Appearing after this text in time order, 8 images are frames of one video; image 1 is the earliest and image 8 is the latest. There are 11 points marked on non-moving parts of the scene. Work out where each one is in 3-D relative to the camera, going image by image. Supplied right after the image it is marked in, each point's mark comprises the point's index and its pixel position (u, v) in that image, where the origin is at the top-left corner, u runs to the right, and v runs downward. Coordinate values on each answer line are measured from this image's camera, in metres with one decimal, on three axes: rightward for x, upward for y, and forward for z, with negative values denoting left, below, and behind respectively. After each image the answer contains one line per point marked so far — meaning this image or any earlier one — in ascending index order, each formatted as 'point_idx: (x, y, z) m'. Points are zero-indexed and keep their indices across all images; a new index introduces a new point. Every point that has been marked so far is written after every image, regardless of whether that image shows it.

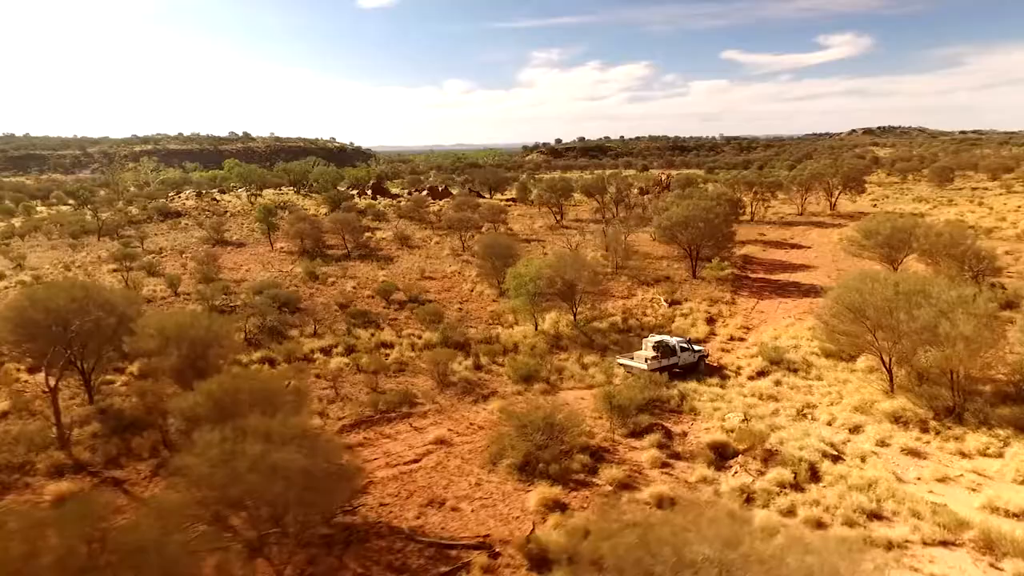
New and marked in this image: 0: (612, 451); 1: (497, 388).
0: (+2.3, -3.8, +14.1) m
1: (-0.5, -3.0, +18.2) m
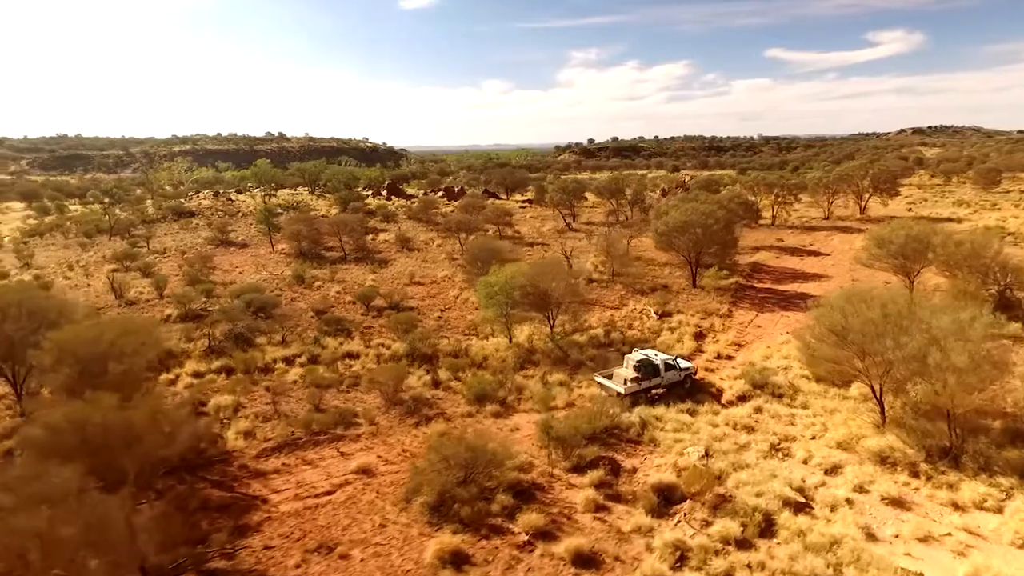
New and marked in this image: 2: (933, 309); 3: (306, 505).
0: (+0.7, -4.1, +12.5) m
1: (-1.8, -3.3, +16.8) m
2: (+9.2, -0.5, +13.5) m
3: (-4.1, -4.3, +12.2) m
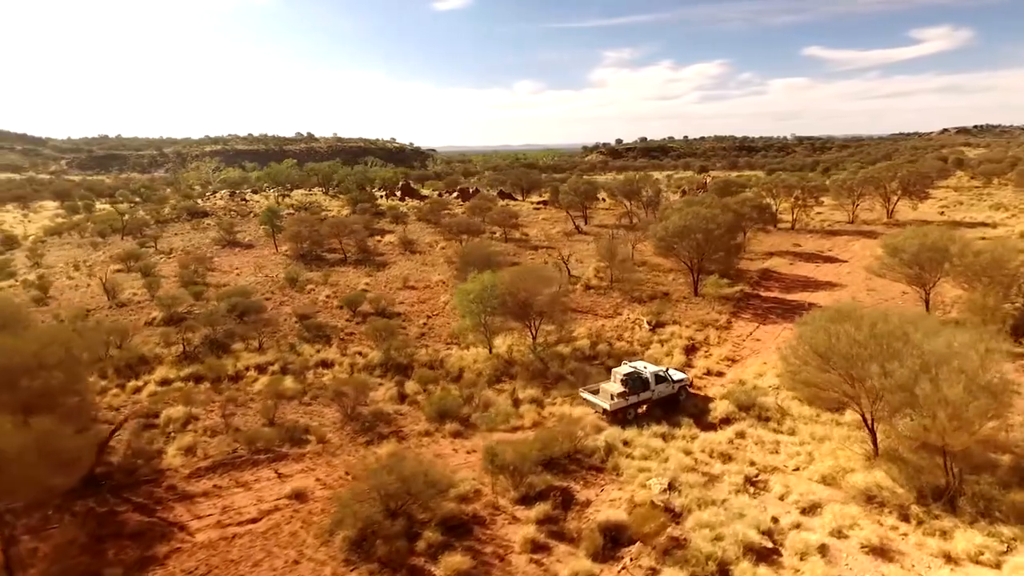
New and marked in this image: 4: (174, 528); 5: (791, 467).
0: (-0.5, -4.4, +11.4) m
1: (-2.8, -3.6, +15.8) m
2: (+8.1, -0.8, +12.0) m
3: (-5.3, -4.5, +11.3) m
4: (-6.3, -4.5, +11.5) m
5: (+6.2, -3.9, +13.6) m
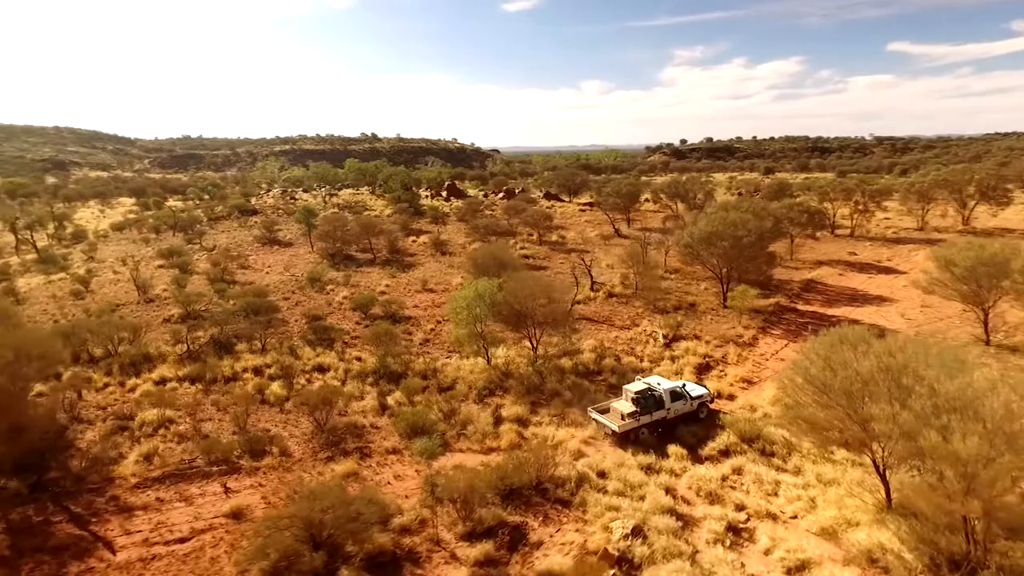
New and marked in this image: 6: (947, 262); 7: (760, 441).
0: (-1.6, -4.6, +10.3) m
1: (-3.4, -3.8, +14.9) m
2: (+7.1, -1.2, +10.0) m
3: (-6.4, -4.6, +10.7) m
4: (-7.3, -4.5, +10.9) m
5: (+5.3, -4.3, +11.8) m
6: (+14.0, +0.8, +19.9) m
7: (+5.8, -3.6, +14.3) m
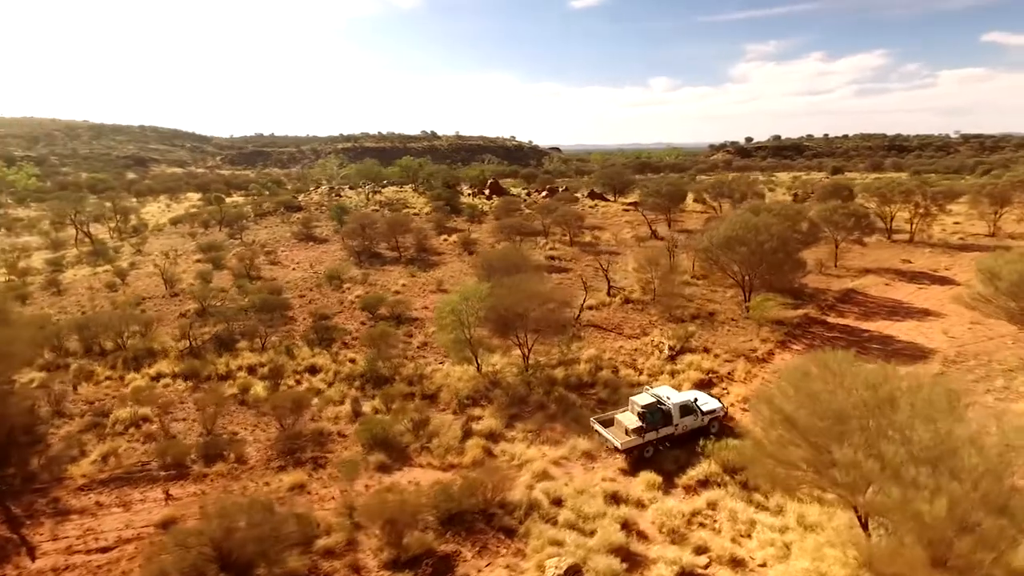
0: (-2.9, -4.8, +9.5) m
1: (-4.2, -3.8, +14.3) m
2: (+5.8, -1.6, +8.4) m
3: (-7.6, -4.6, +10.4) m
4: (-8.5, -4.5, +10.7) m
5: (+4.1, -4.6, +10.4) m
6: (+13.7, +0.4, +17.5) m
7: (+4.9, -3.9, +12.9) m
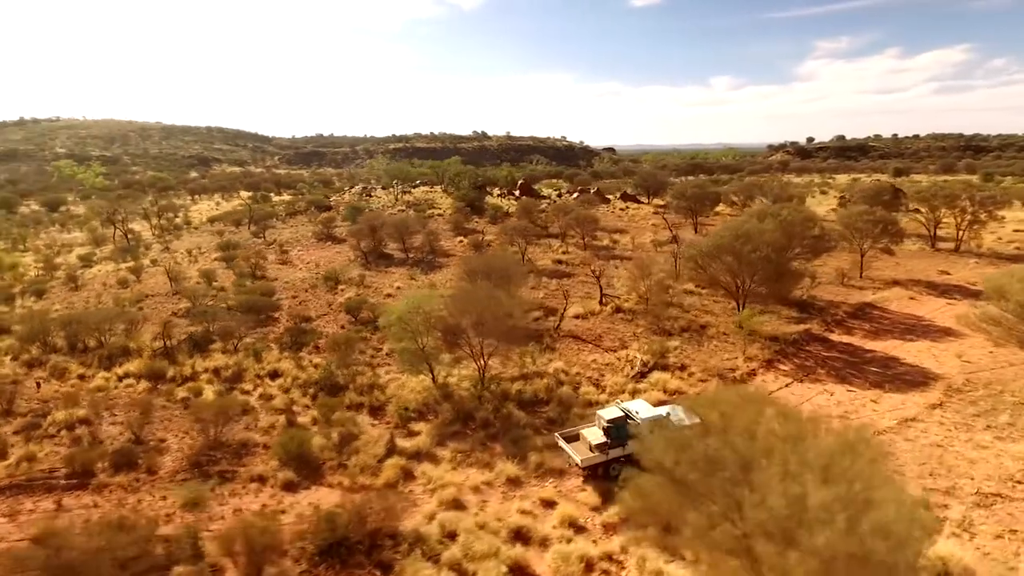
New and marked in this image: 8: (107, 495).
0: (-5.1, -4.9, +8.8) m
1: (-6.0, -4.0, +13.7) m
2: (+3.6, -1.9, +6.9) m
3: (-9.7, -4.7, +10.1) m
4: (-10.6, -4.6, +10.5) m
5: (+2.0, -4.9, +9.0) m
6: (+12.3, -0.2, +15.3) m
7: (+3.0, -4.2, +11.4) m
8: (-8.1, -4.2, +12.5) m
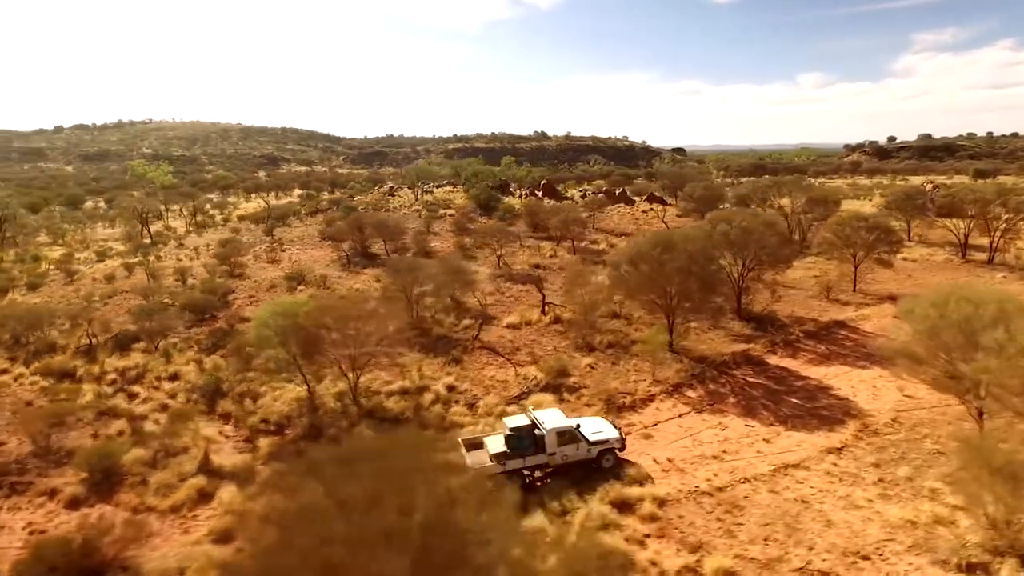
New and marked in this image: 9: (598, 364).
0: (-9.6, -5.0, +8.2) m
1: (-9.9, -4.0, +13.1) m
2: (-1.1, -2.2, +5.3) m
3: (-14.0, -4.7, +10.0) m
4: (-14.9, -4.5, +10.5) m
5: (-2.6, -5.2, +7.6) m
6: (+8.5, -0.7, +12.7) m
7: (-1.3, -4.5, +9.9) m
8: (-12.2, -4.2, +12.1) m
9: (+2.6, -2.3, +18.6) m
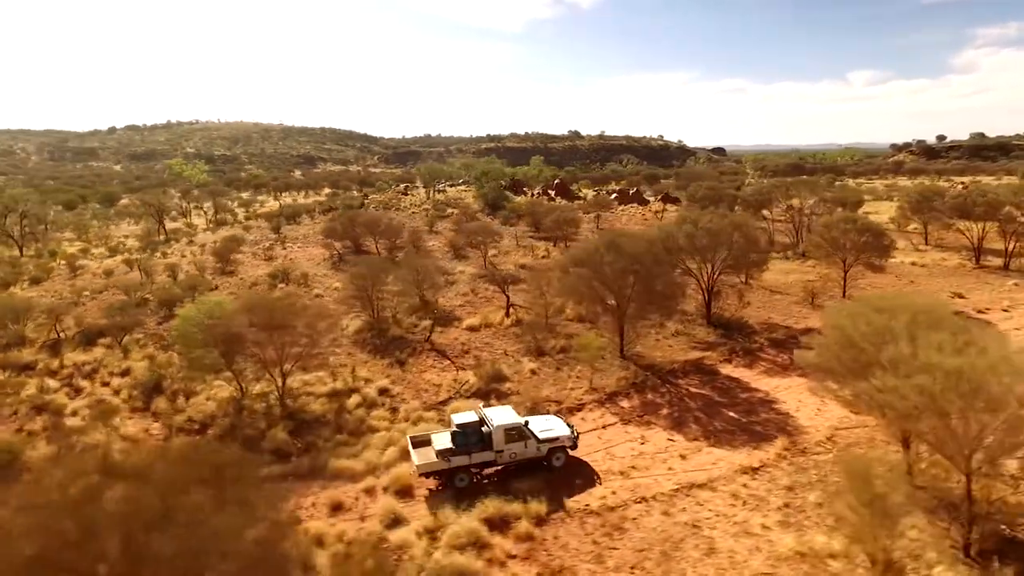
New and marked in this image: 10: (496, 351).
0: (-12.0, -4.9, +8.2) m
1: (-12.0, -3.9, +13.1) m
2: (-3.7, -2.2, +4.8) m
3: (-16.3, -4.5, +10.3) m
4: (-17.1, -4.4, +10.8) m
5: (-5.0, -5.2, +7.2) m
6: (+6.4, -0.8, +11.6) m
7: (-3.6, -4.5, +9.4) m
8: (-14.3, -4.1, +12.3) m
9: (+0.9, -2.4, +17.8) m
10: (-0.5, -2.0, +19.8) m
